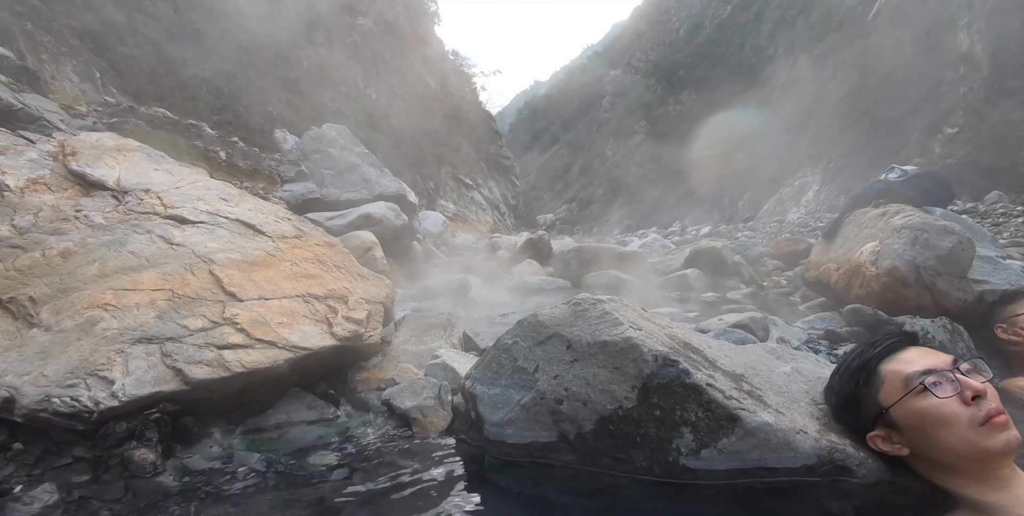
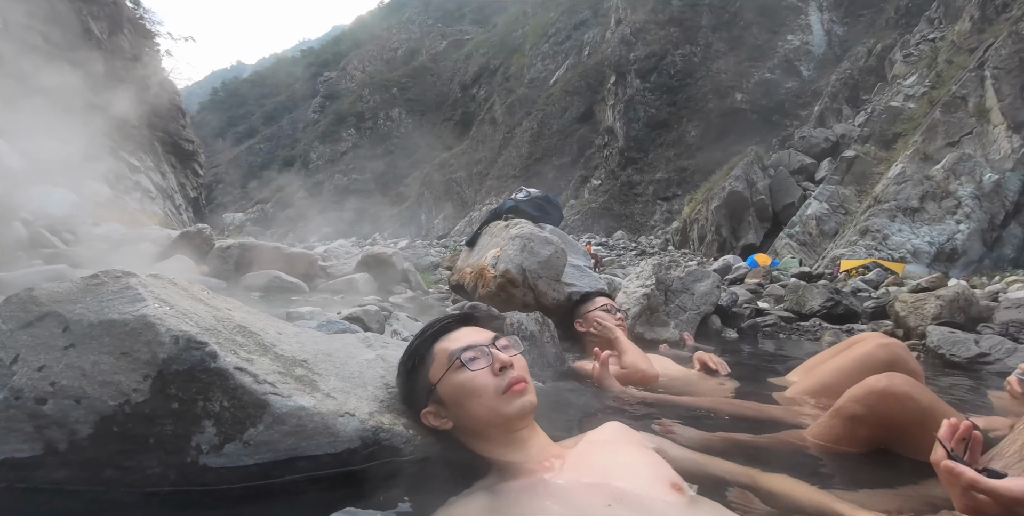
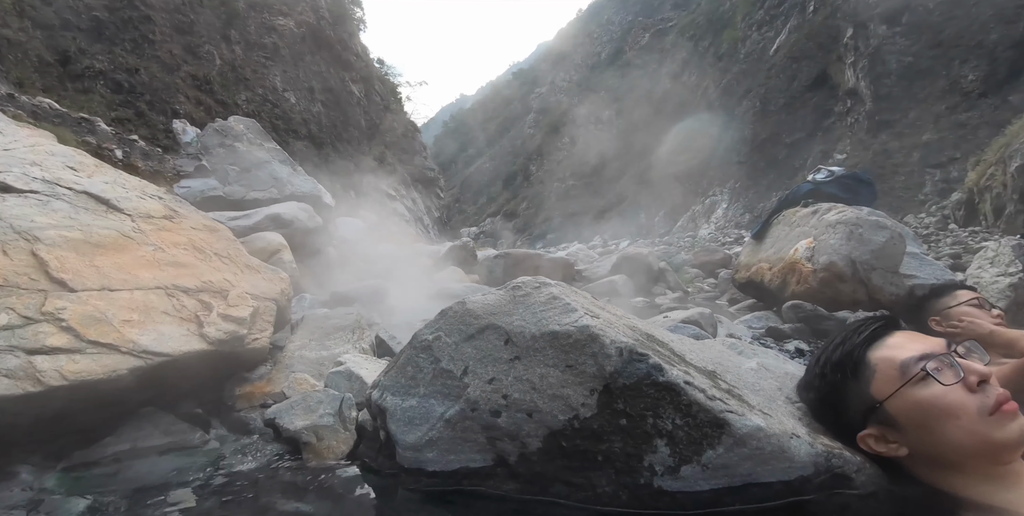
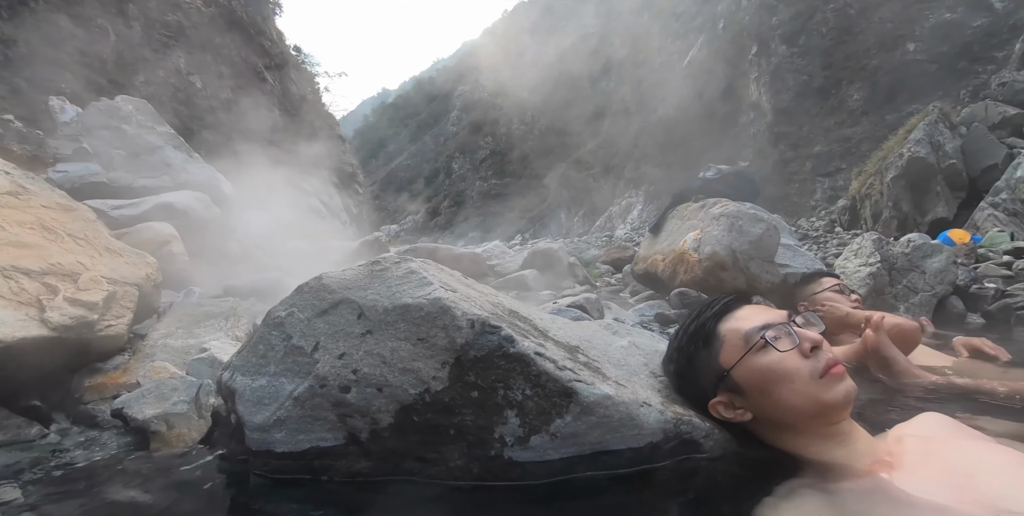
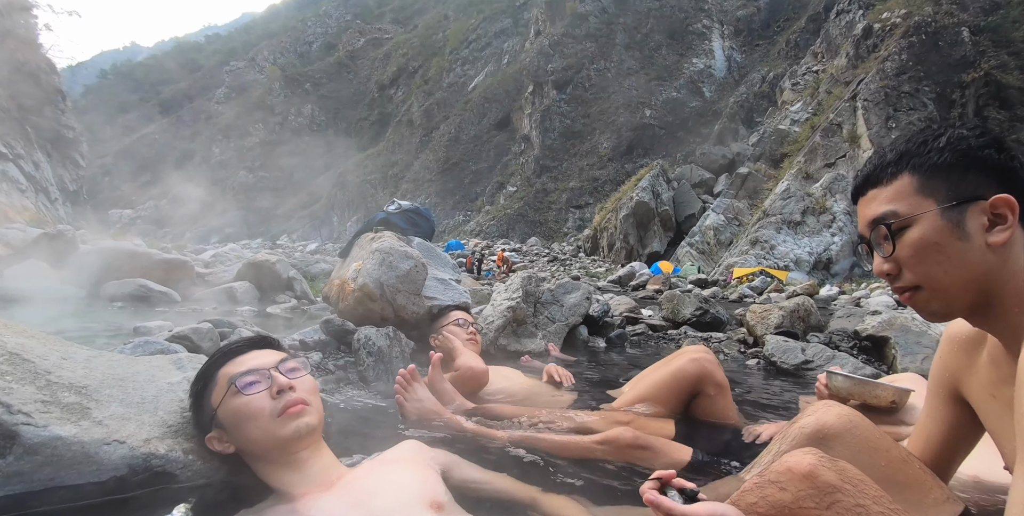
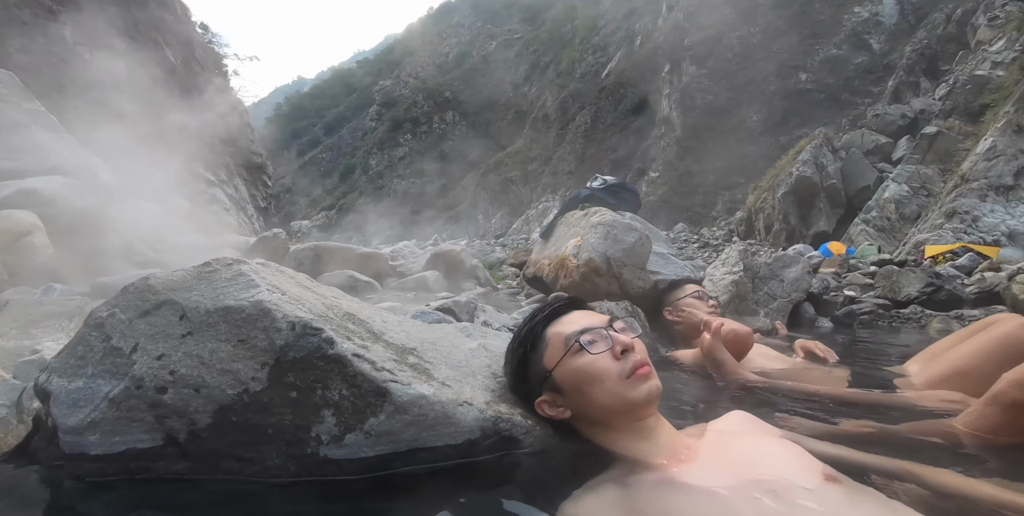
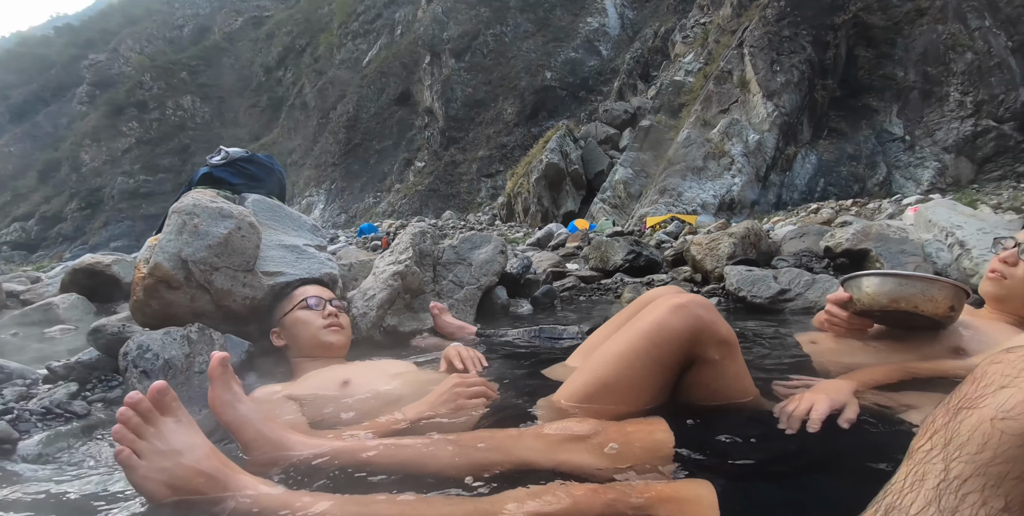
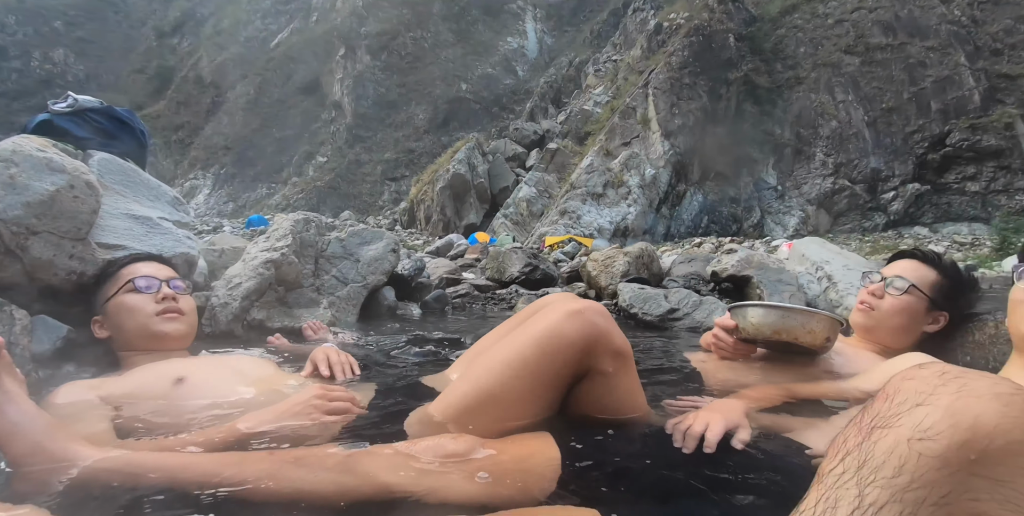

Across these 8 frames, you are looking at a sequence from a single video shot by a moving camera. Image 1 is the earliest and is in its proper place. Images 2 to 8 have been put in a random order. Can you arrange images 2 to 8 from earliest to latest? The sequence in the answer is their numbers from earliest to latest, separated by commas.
3, 4, 6, 2, 5, 7, 8
